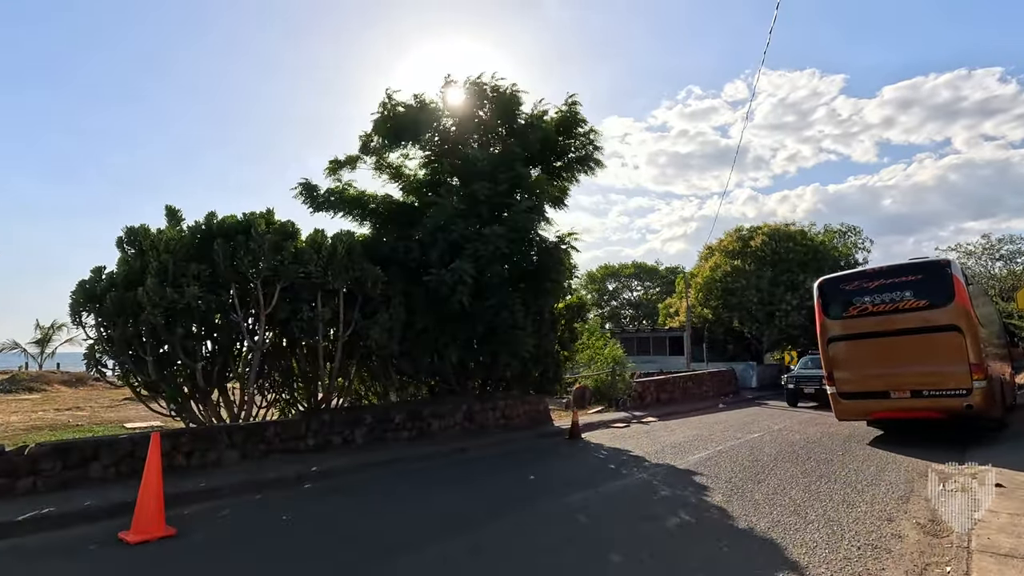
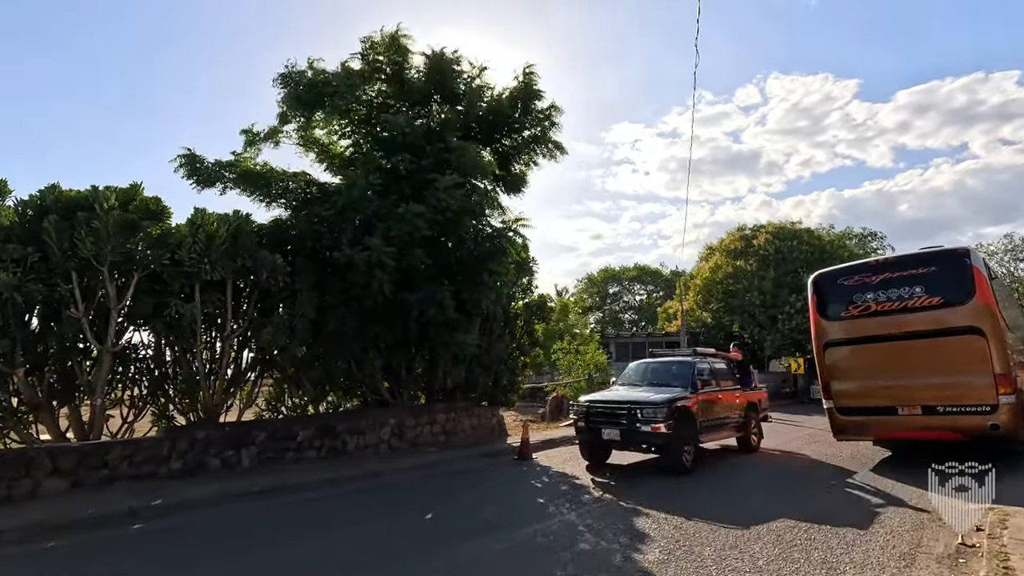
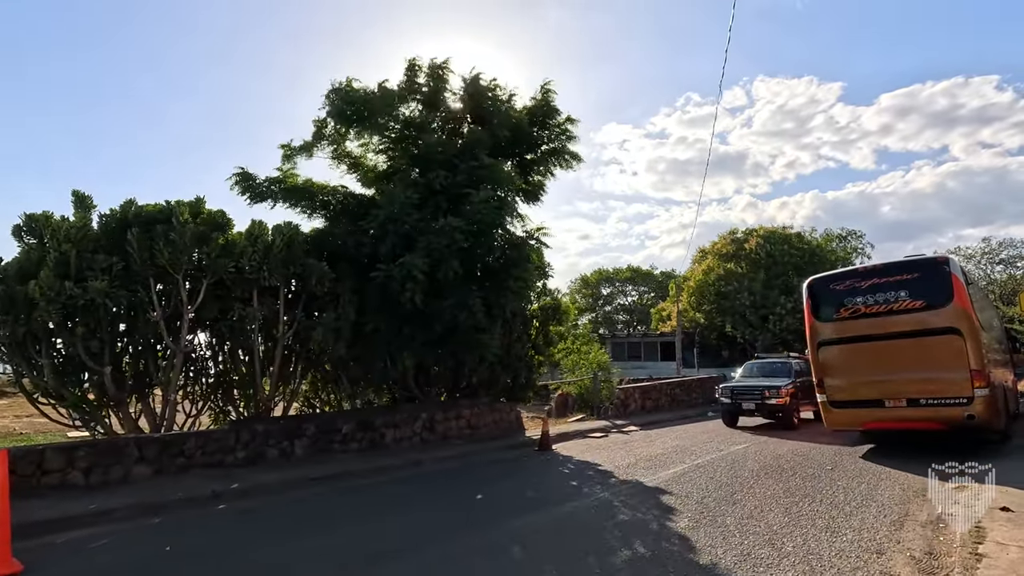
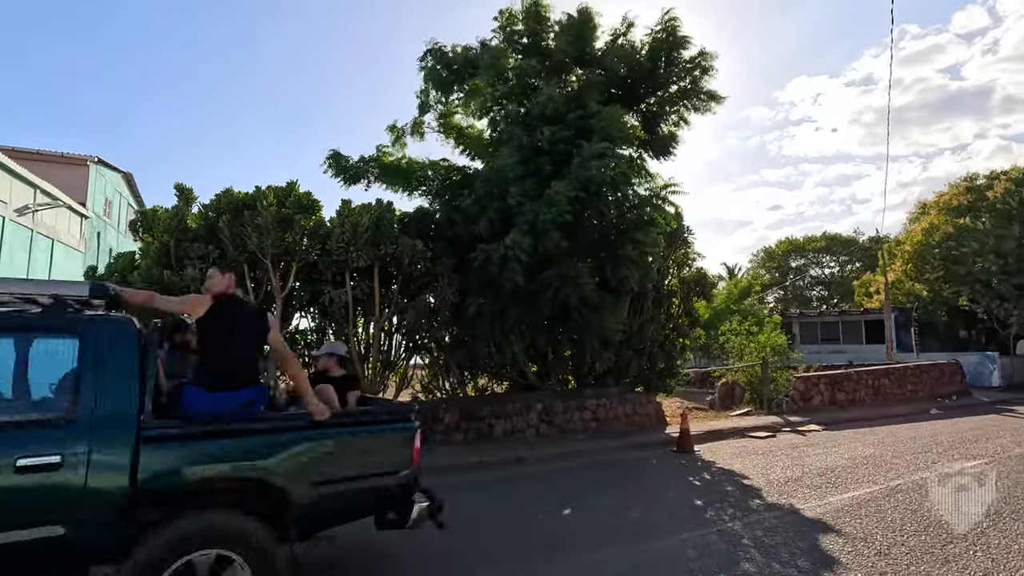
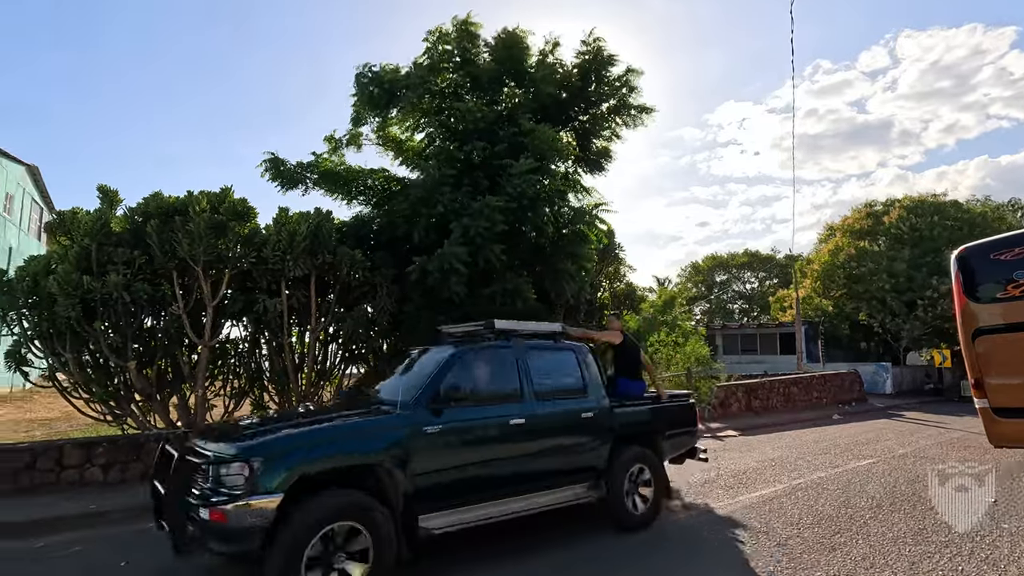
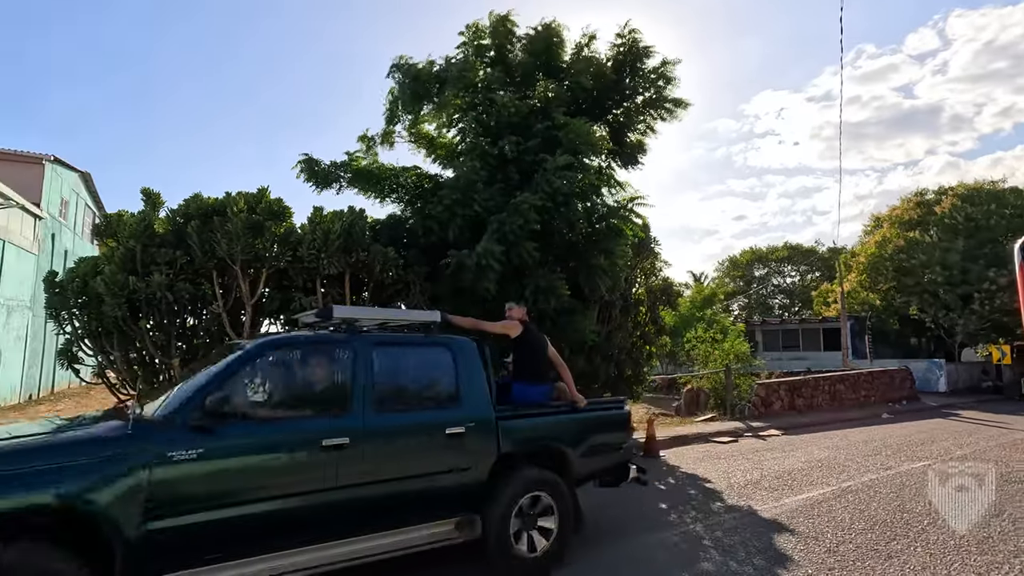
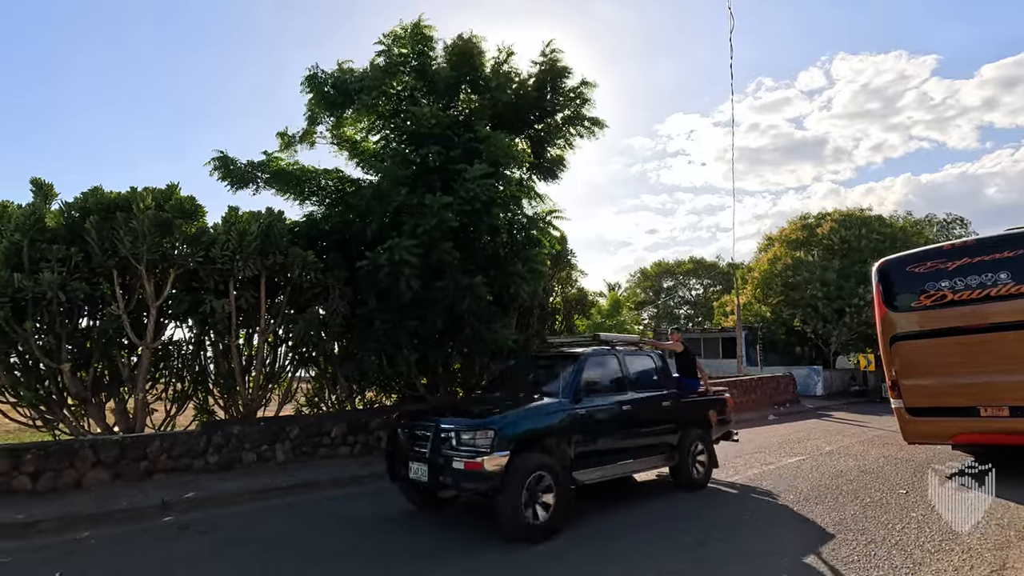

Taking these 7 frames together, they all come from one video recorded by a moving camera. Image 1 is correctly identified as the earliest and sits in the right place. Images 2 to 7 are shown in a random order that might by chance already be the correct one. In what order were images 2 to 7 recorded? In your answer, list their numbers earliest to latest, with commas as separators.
3, 2, 7, 5, 6, 4
